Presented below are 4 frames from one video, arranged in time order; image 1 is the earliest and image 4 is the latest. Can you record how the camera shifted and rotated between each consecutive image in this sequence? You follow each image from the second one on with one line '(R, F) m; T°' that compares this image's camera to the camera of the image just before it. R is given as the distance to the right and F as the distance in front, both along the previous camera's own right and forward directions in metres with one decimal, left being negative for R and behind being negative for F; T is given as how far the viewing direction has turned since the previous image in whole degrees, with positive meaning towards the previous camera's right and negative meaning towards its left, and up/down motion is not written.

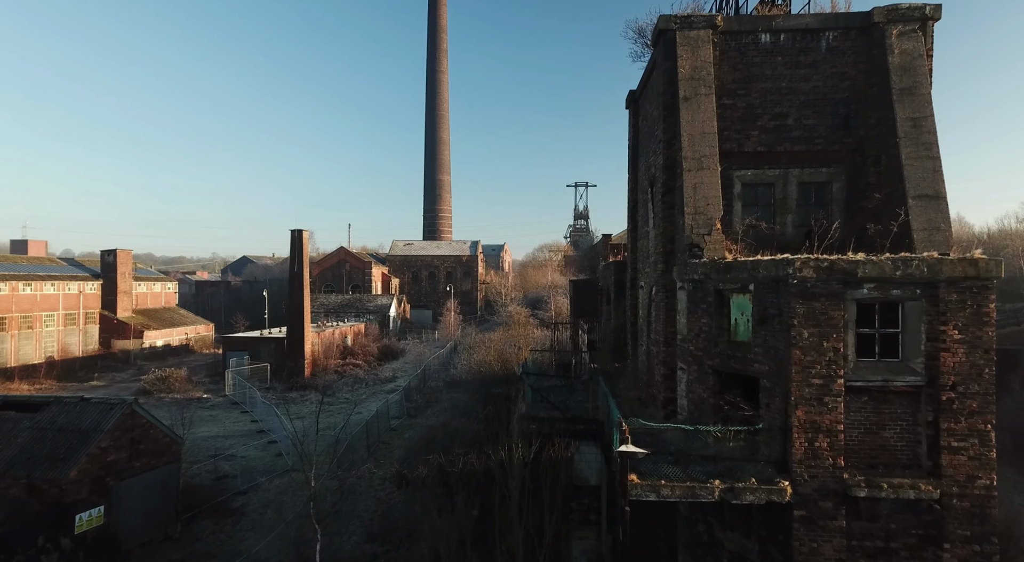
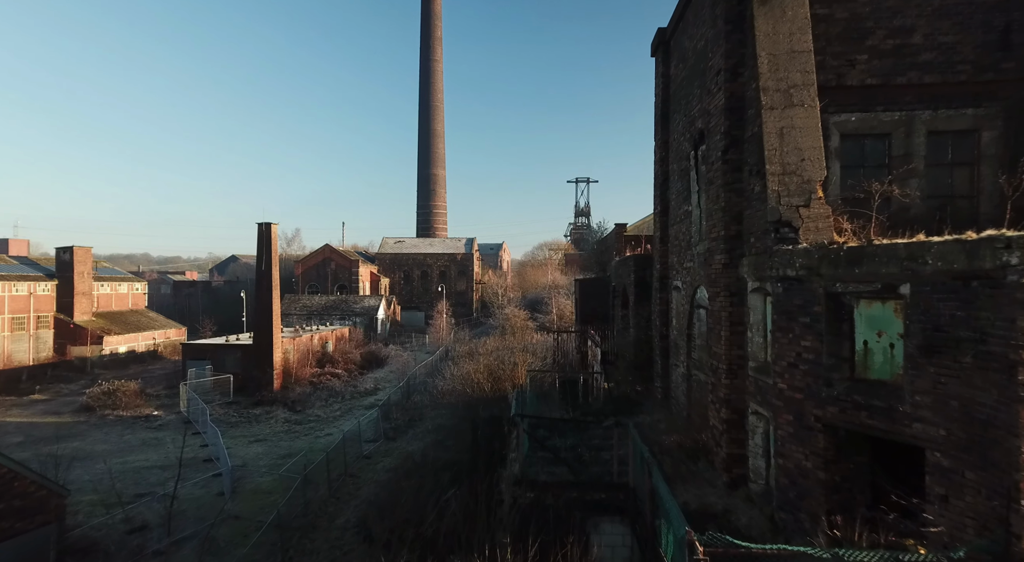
(+0.2, +3.3) m; 0°
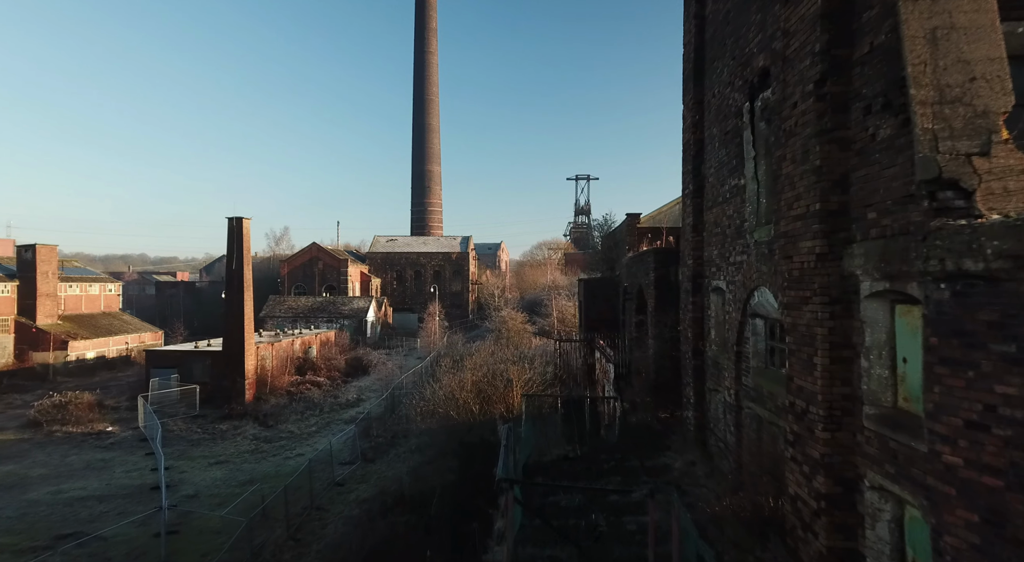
(+0.1, +2.3) m; 0°
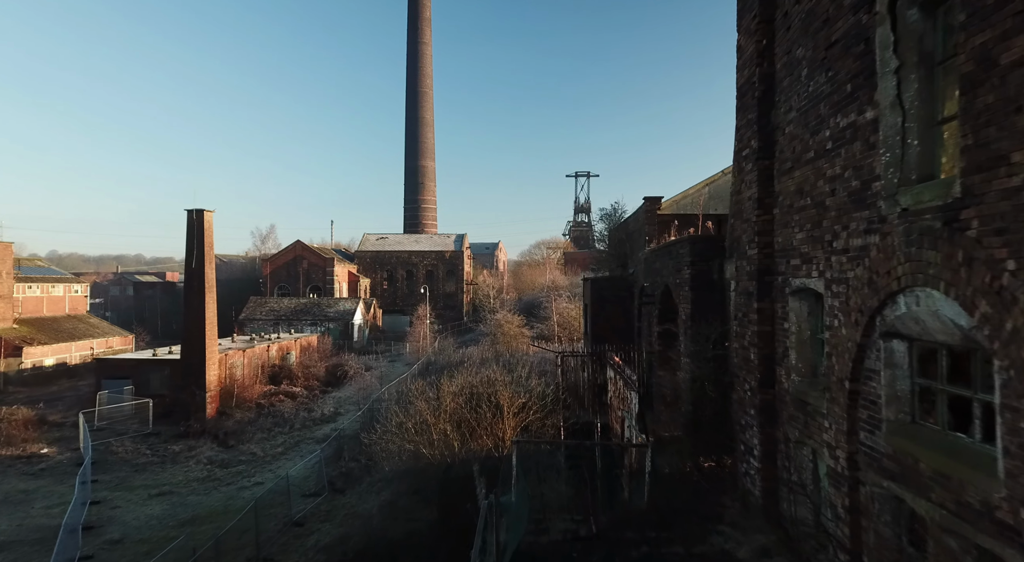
(+0.1, +2.5) m; 0°
